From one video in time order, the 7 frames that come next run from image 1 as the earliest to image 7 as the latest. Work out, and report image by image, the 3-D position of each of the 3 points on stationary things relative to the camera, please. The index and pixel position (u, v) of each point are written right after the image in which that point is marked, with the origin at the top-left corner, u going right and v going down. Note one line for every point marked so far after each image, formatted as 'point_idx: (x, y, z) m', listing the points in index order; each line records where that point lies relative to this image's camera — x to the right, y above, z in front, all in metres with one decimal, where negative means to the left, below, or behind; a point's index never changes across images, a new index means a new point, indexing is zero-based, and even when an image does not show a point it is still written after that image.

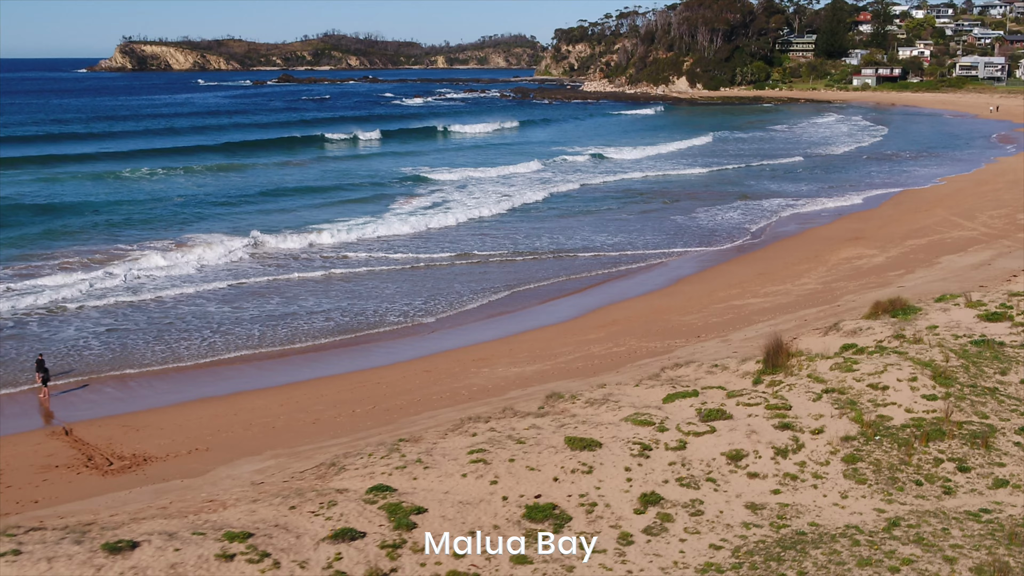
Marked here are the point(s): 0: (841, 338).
0: (+2.7, -0.4, +9.3) m
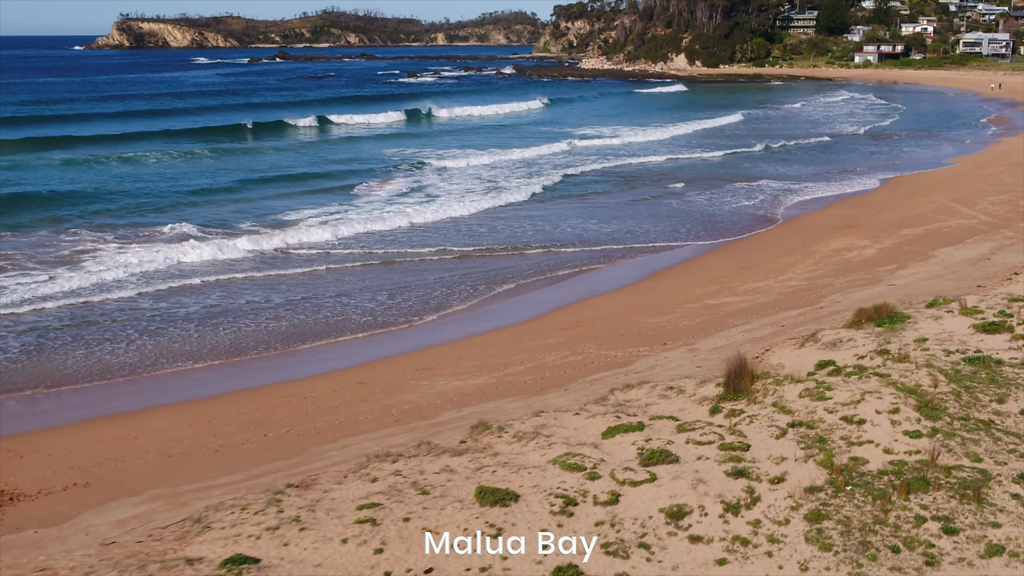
0: (+2.3, -0.5, +8.3) m
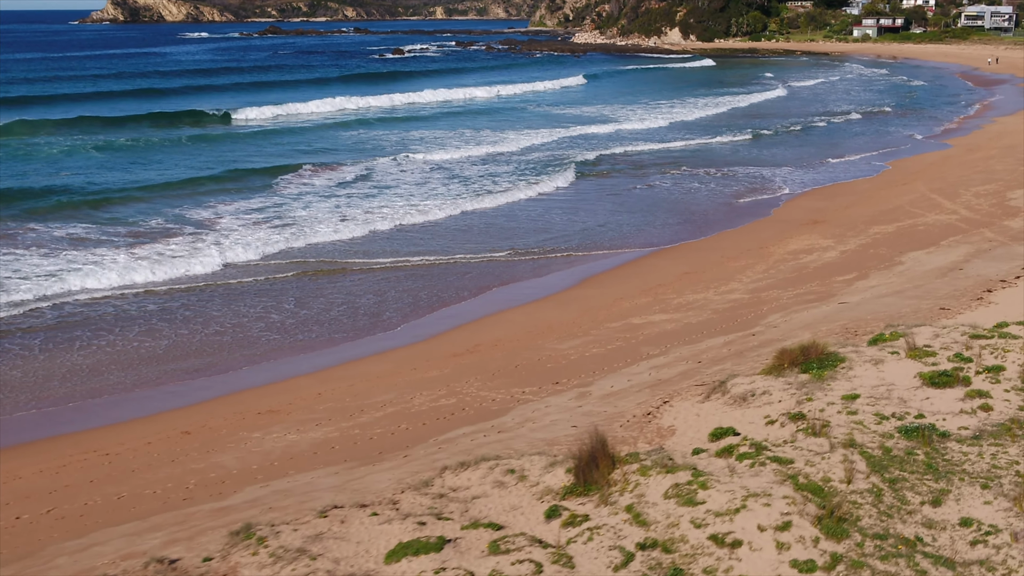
0: (+1.2, -0.7, +6.5) m
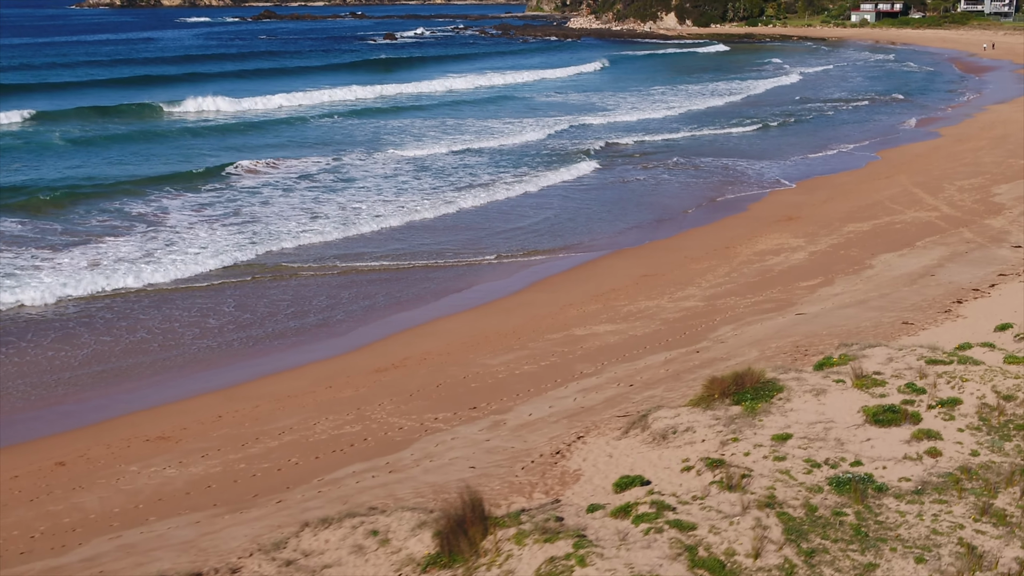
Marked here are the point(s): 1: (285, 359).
0: (+0.7, -0.8, +5.7) m
1: (-2.0, -0.6, +9.9) m
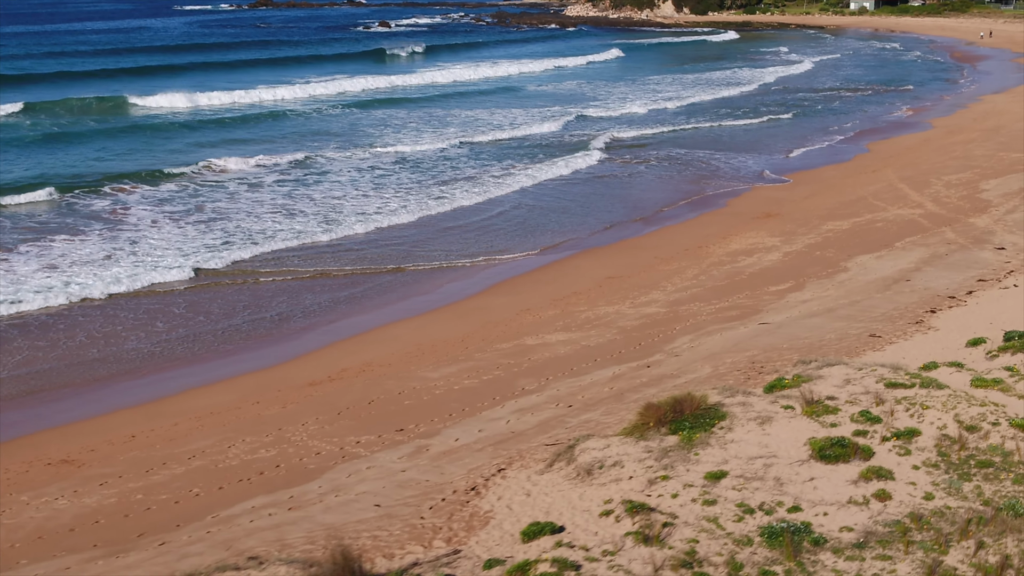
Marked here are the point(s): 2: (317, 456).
0: (+0.2, -0.9, +5.2) m
1: (-2.4, -0.7, +9.3) m
2: (-1.1, -1.0, +6.6) m
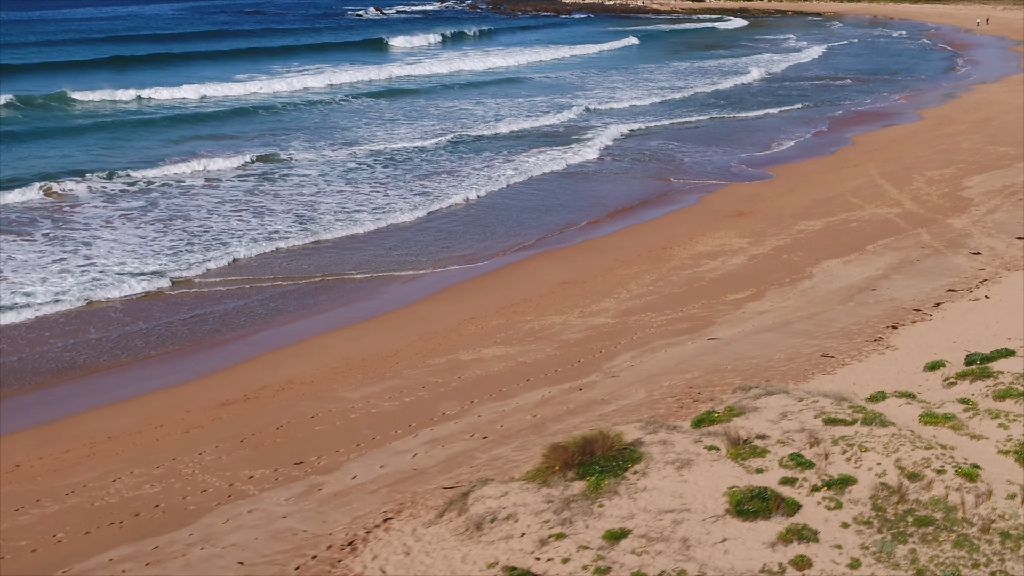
0: (-0.3, -1.1, +4.6) m
1: (-2.9, -0.8, +8.7) m
2: (-1.6, -1.1, +6.0) m
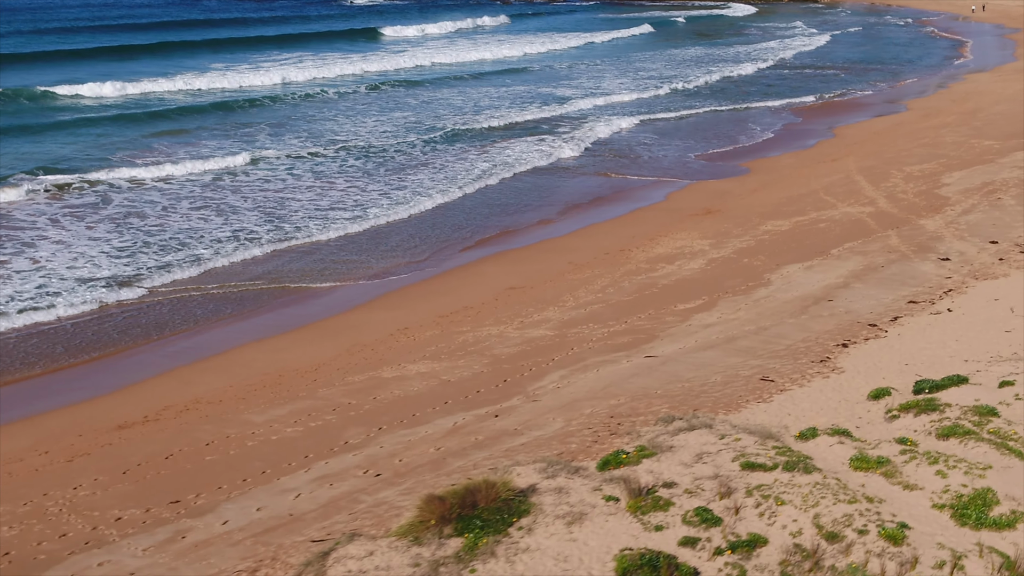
0: (-0.8, -1.2, +4.0) m
1: (-3.4, -0.8, +8.1) m
2: (-2.2, -1.2, +5.4) m
